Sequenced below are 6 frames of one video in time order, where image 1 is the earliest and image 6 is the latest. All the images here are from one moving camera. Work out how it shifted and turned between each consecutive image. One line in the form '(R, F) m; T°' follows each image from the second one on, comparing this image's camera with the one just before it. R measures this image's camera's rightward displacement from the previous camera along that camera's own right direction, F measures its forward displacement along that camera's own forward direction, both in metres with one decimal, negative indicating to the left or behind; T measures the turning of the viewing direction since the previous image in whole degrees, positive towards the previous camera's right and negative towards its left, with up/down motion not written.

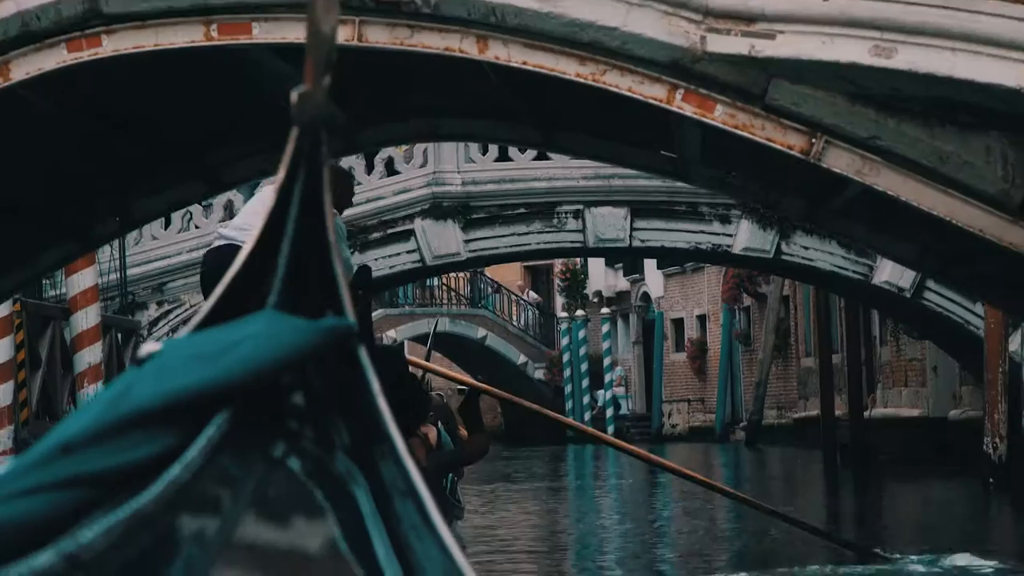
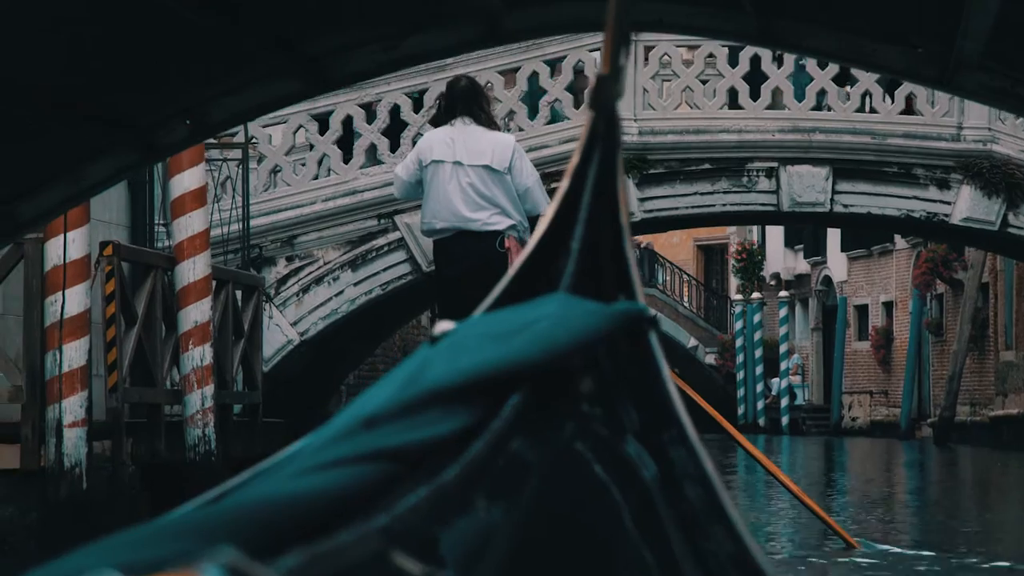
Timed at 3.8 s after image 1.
(-0.1, +2.0) m; -4°
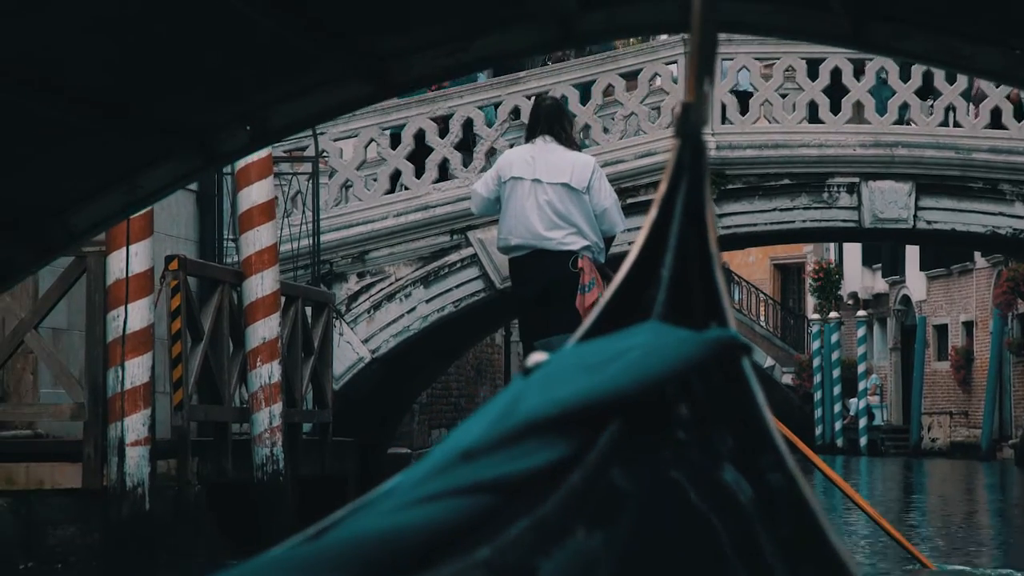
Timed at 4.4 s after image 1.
(0.0, +0.3) m; -2°
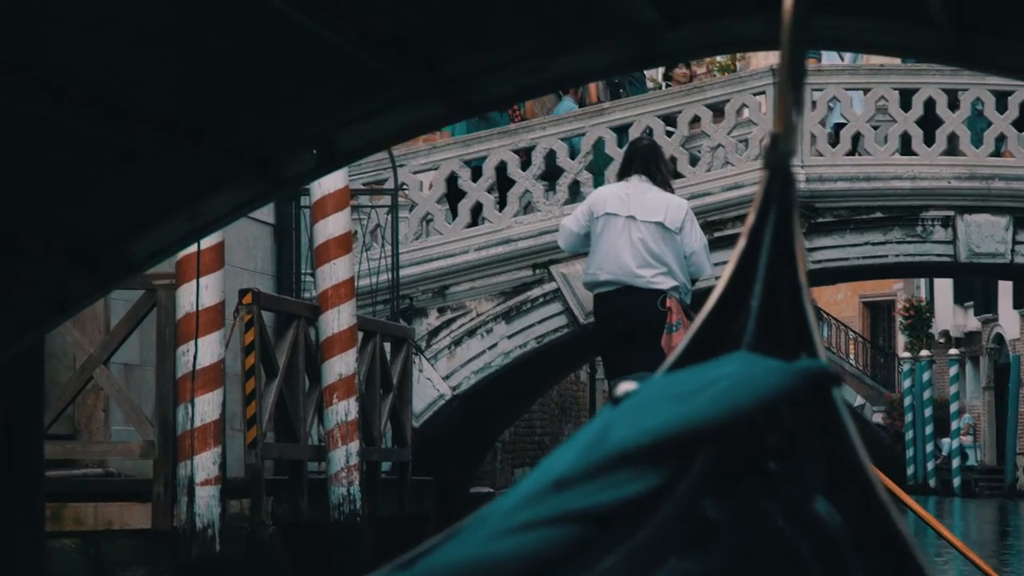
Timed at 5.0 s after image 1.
(0.0, +0.3) m; -2°
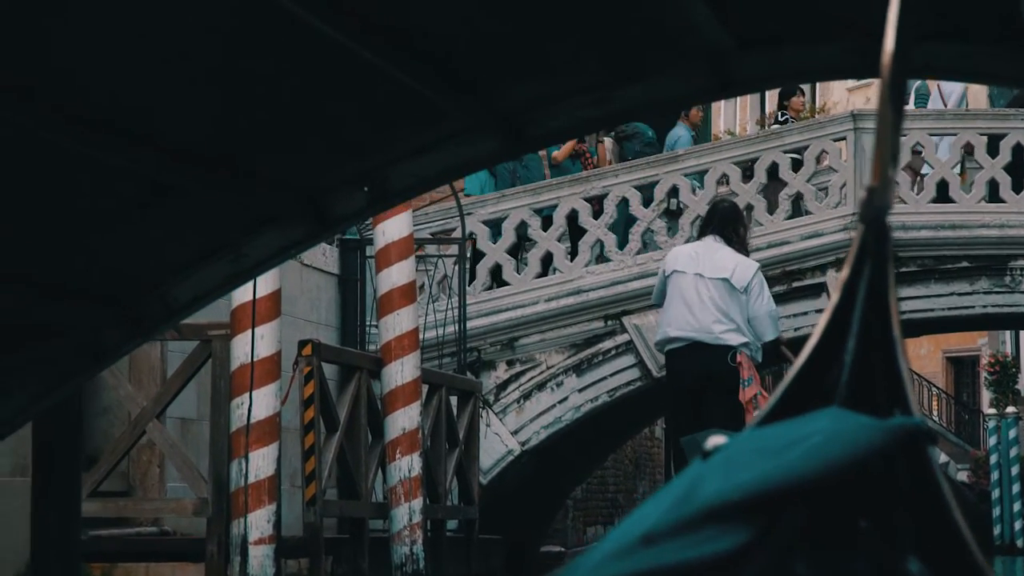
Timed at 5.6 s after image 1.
(0.0, +0.4) m; -2°
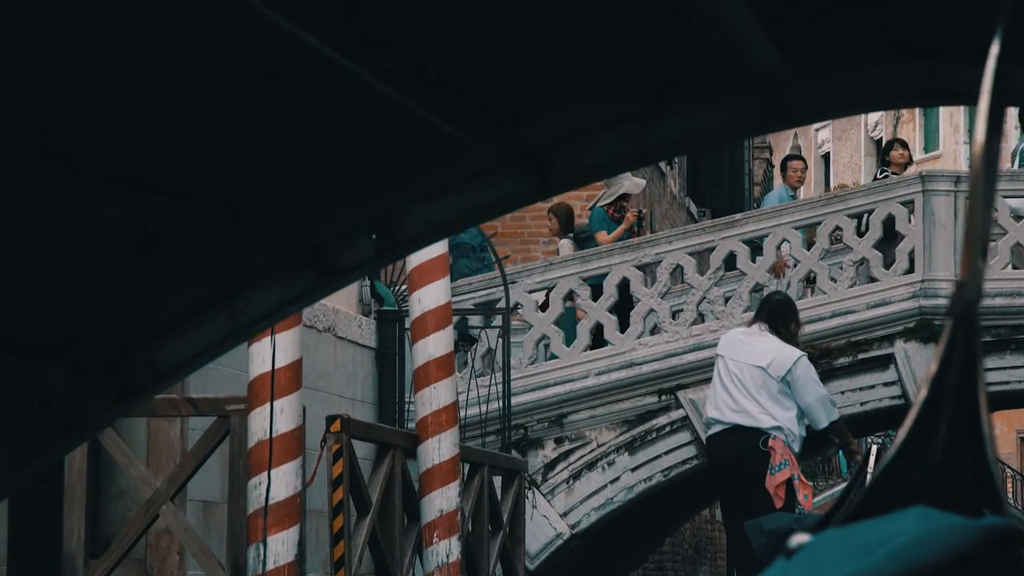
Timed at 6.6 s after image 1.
(+0.1, +0.6) m; -2°
